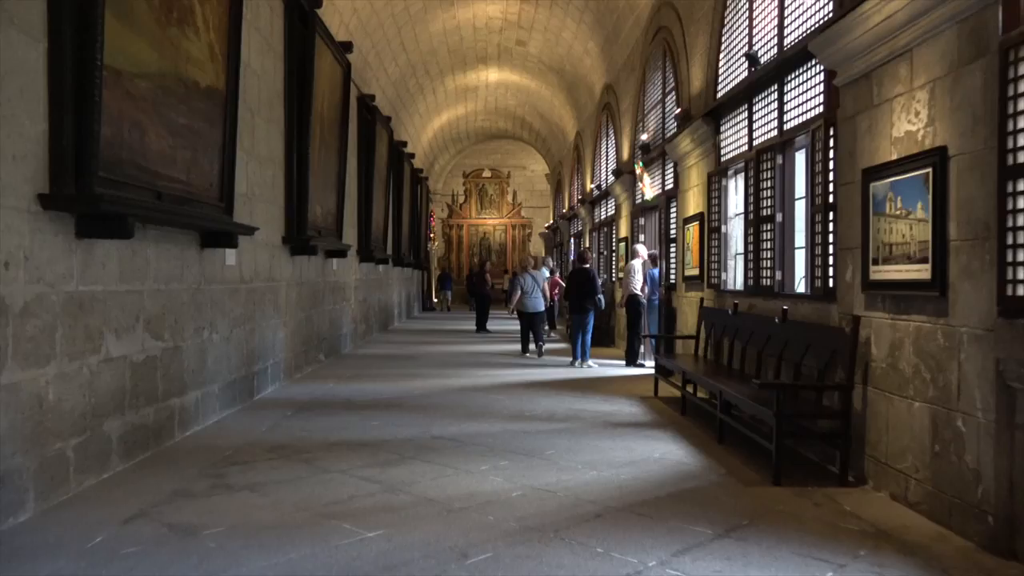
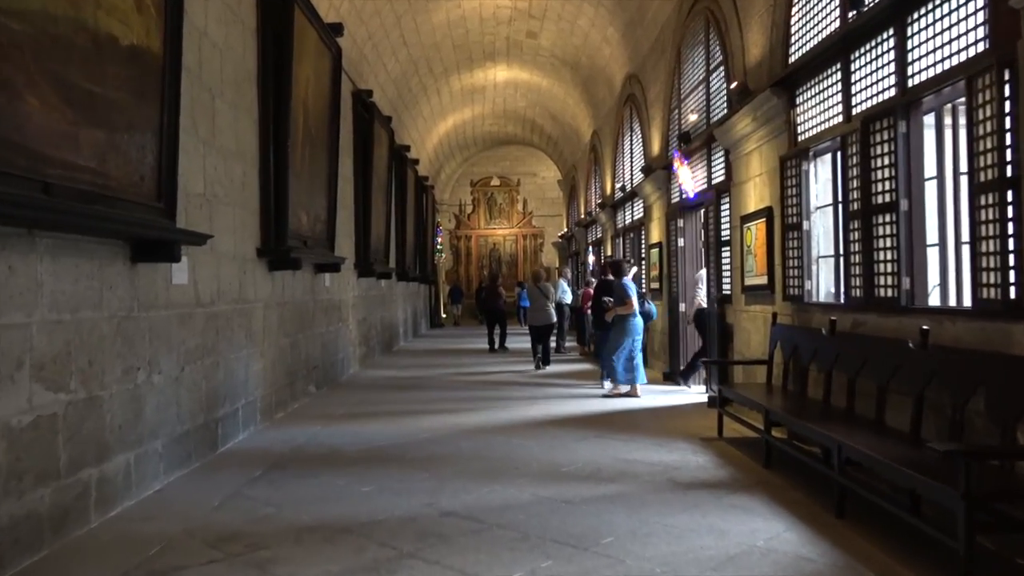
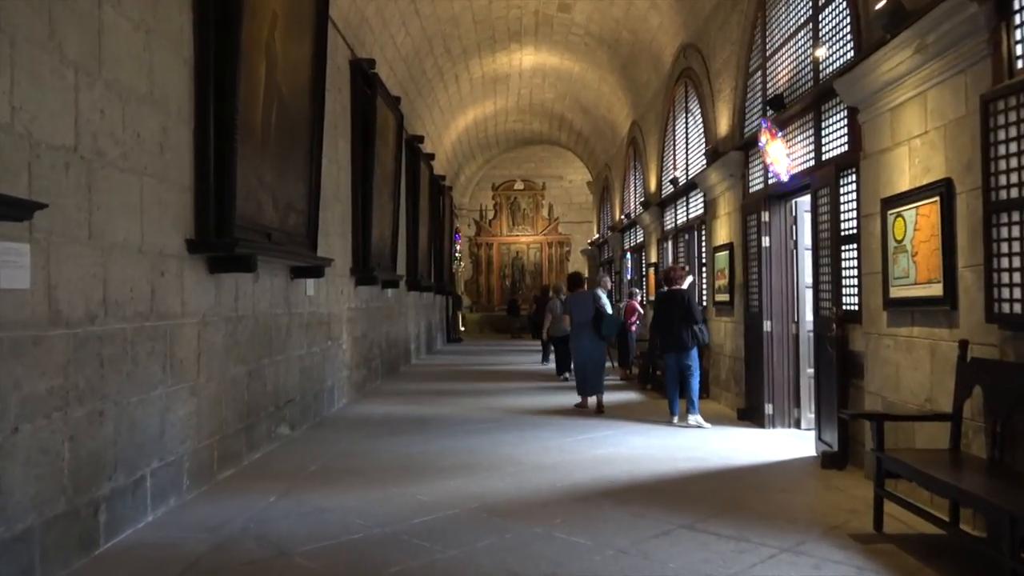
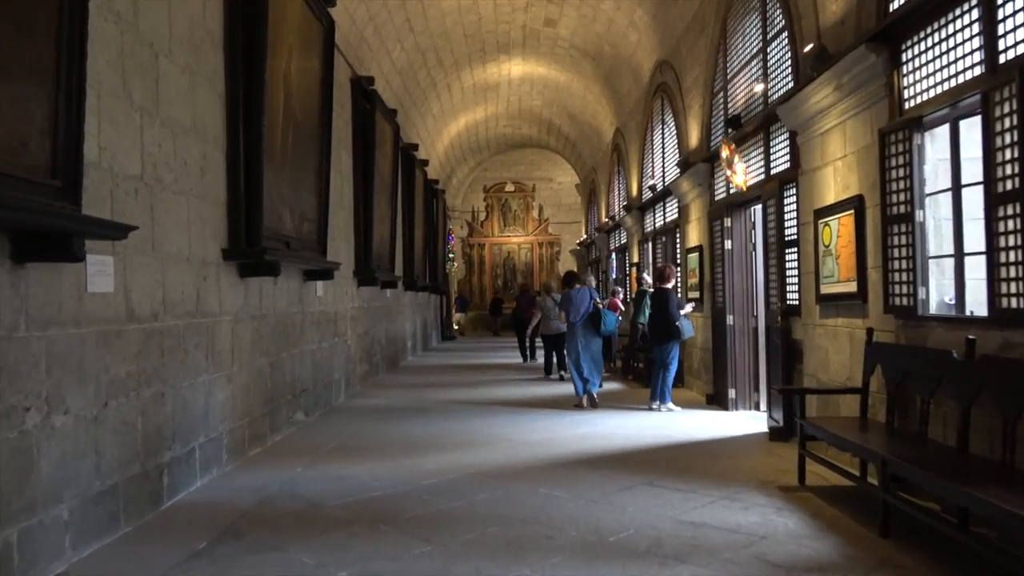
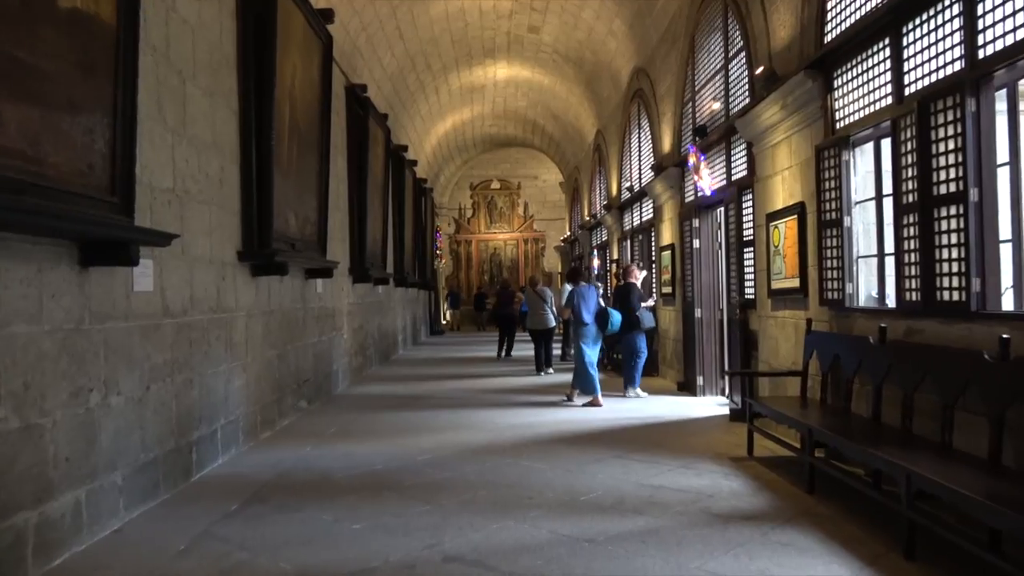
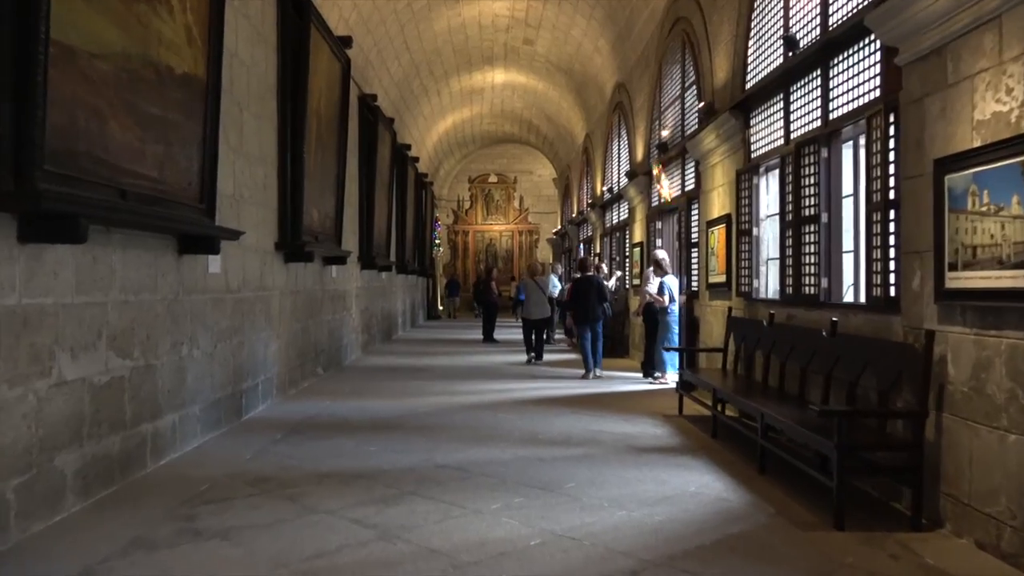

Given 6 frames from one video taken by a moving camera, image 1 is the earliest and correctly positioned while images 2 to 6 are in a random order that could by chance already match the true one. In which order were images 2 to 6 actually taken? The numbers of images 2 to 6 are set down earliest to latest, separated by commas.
6, 2, 5, 4, 3
